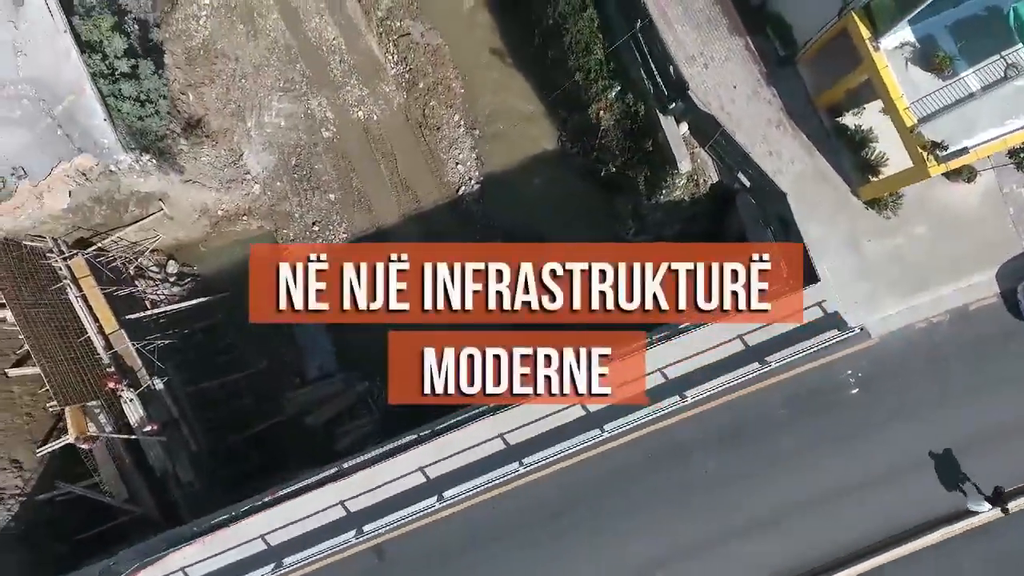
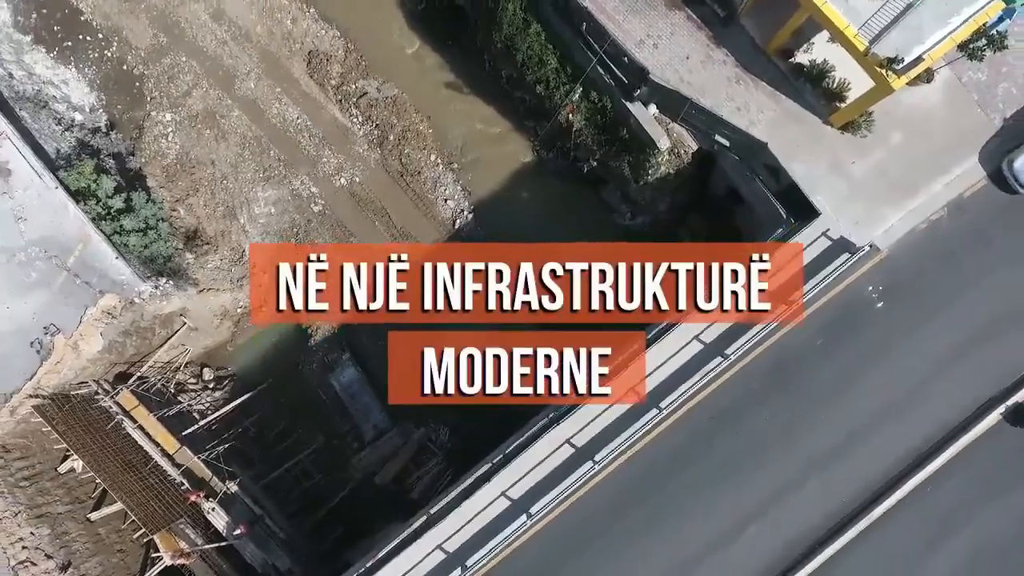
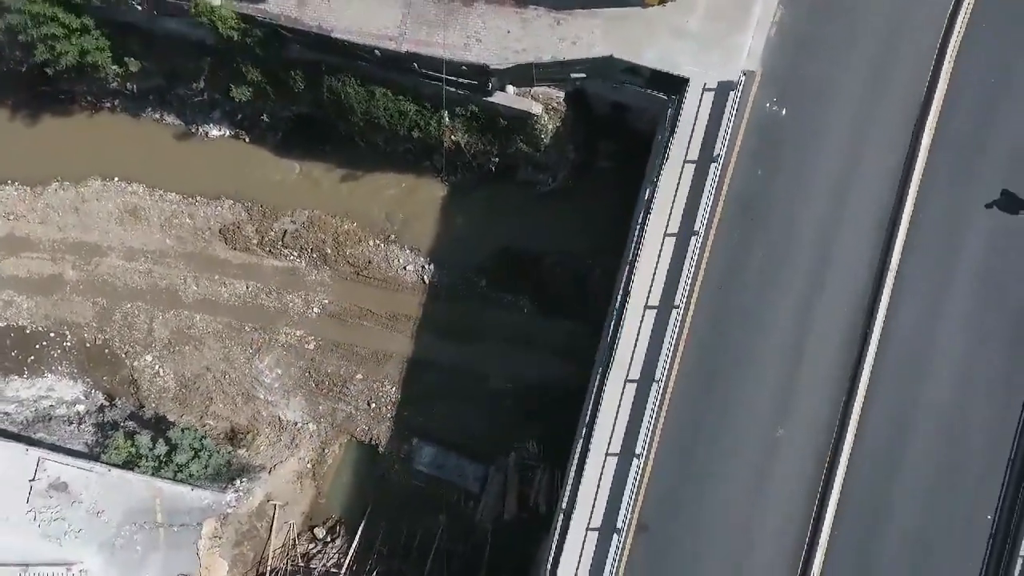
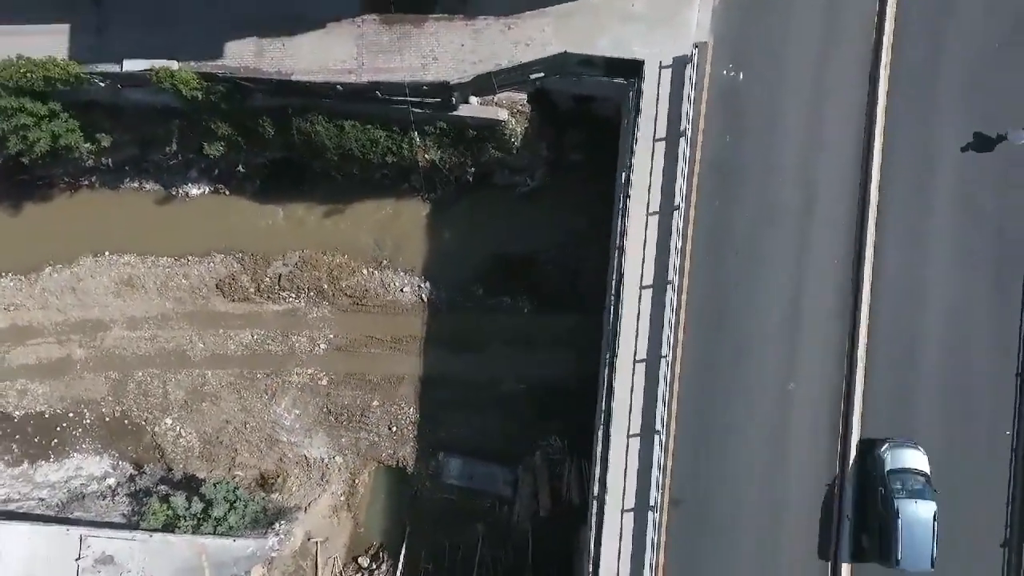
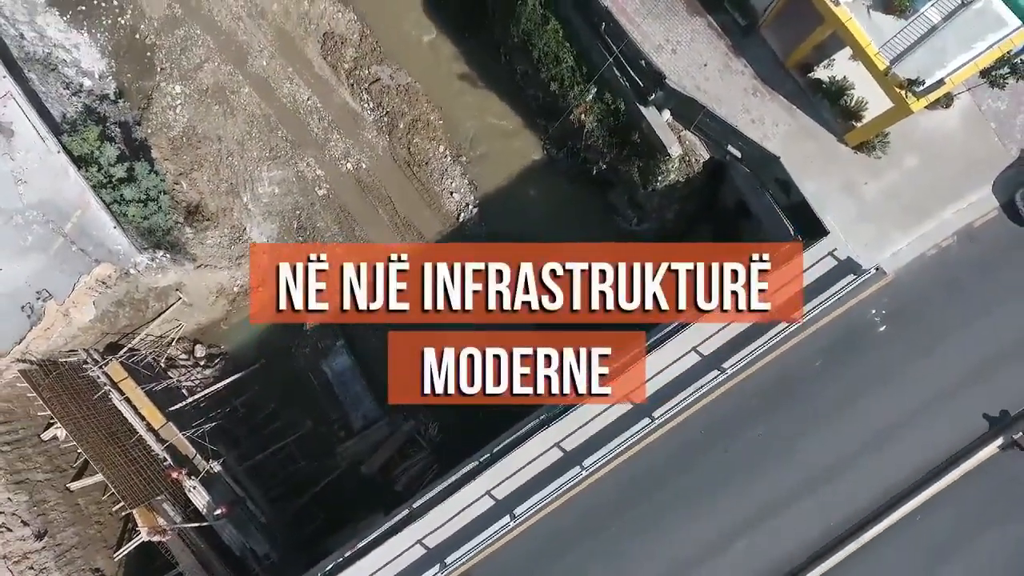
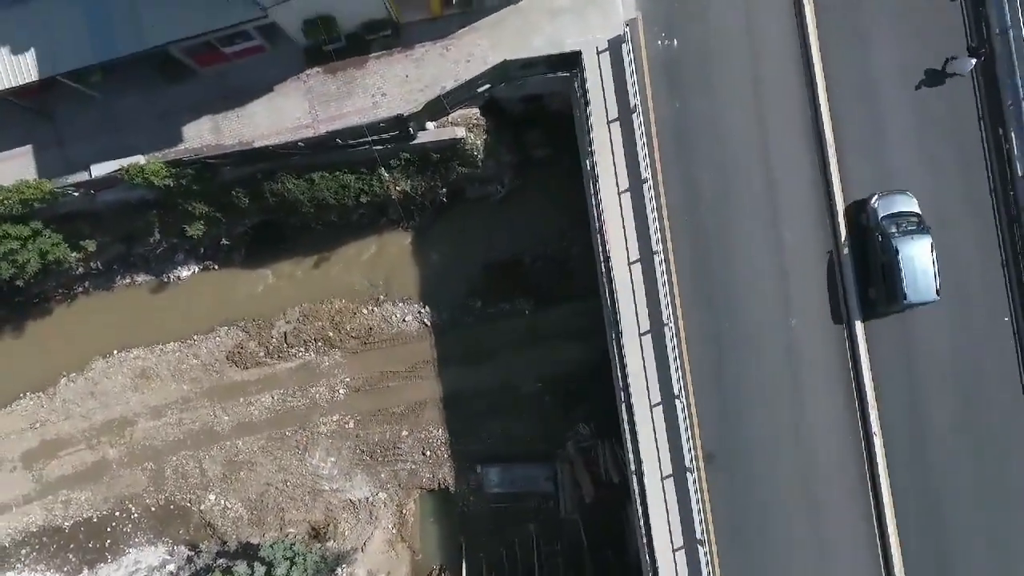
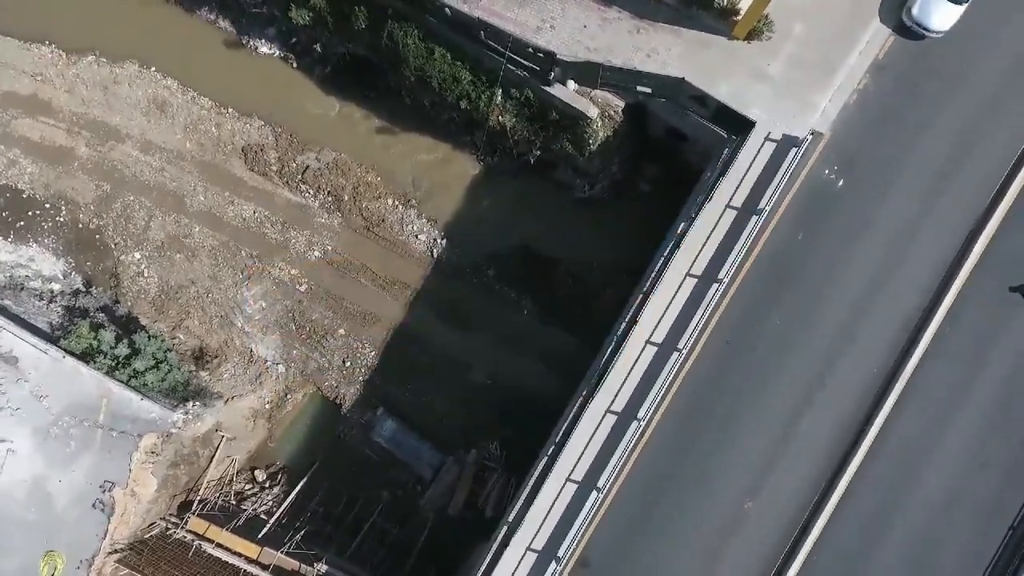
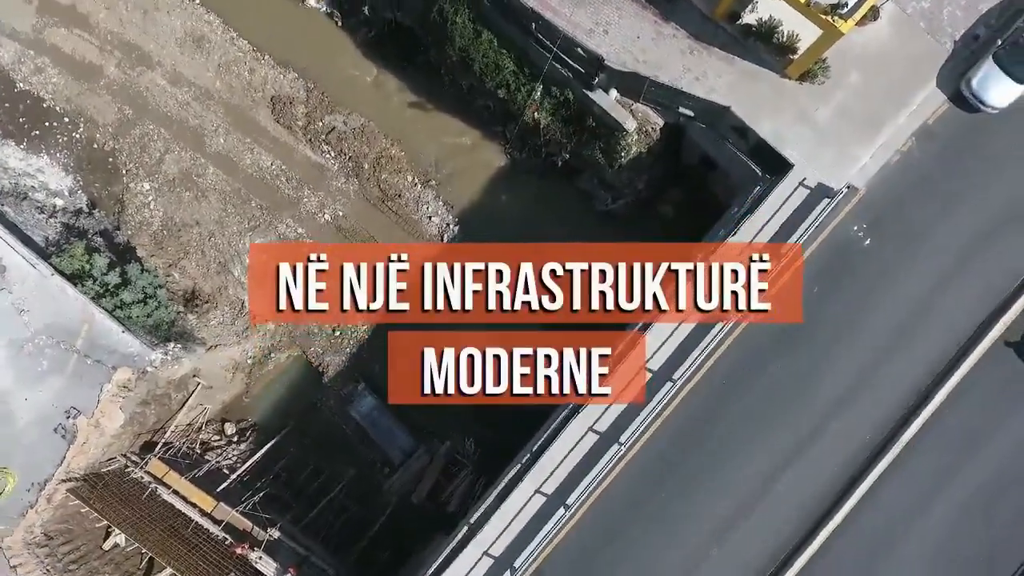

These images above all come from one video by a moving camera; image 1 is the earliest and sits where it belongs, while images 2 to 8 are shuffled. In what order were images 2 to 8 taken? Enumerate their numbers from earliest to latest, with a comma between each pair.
5, 2, 8, 7, 3, 4, 6
